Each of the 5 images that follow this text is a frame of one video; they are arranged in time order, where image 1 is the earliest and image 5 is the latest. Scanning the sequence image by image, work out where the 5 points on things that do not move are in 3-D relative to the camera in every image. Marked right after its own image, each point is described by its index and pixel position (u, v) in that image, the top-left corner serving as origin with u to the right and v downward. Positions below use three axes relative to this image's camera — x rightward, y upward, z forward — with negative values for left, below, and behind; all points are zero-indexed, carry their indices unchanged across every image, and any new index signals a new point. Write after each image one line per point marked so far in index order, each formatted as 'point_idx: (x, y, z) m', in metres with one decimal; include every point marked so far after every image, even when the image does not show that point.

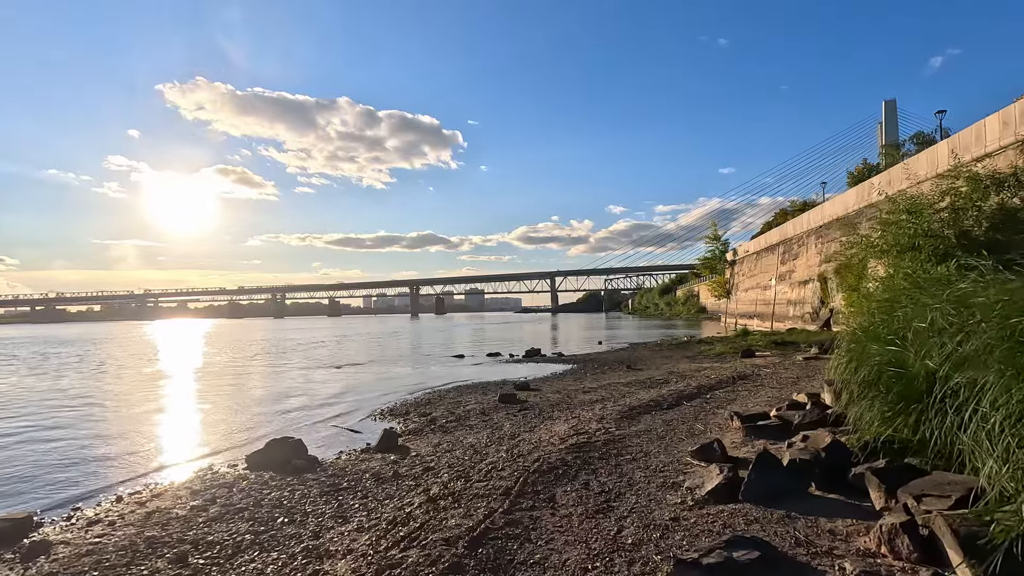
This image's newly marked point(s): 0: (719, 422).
0: (+2.8, -1.8, +7.8) m
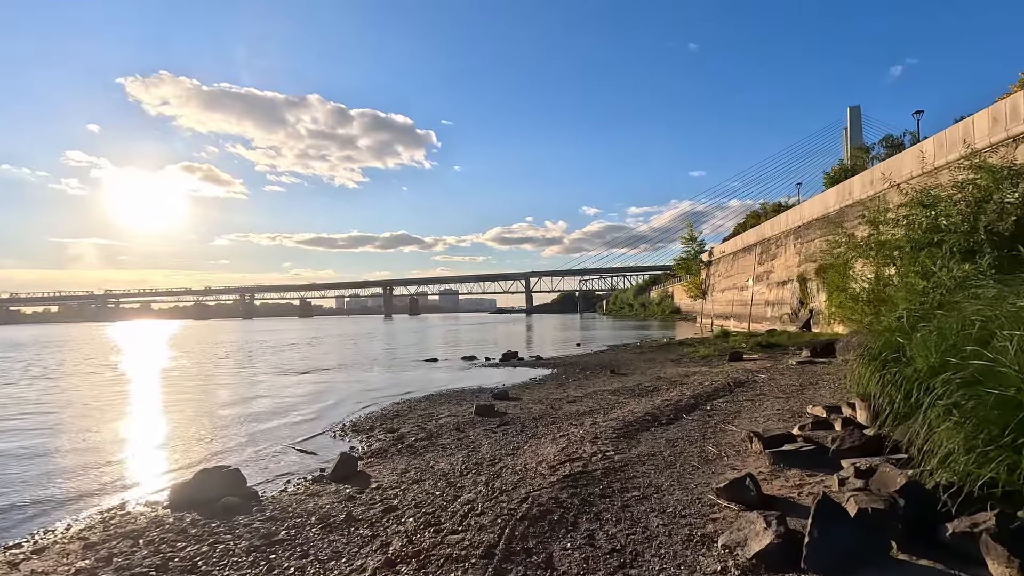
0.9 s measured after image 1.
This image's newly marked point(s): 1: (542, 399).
0: (+2.6, -1.8, +6.7) m
1: (+0.6, -2.4, +12.3) m
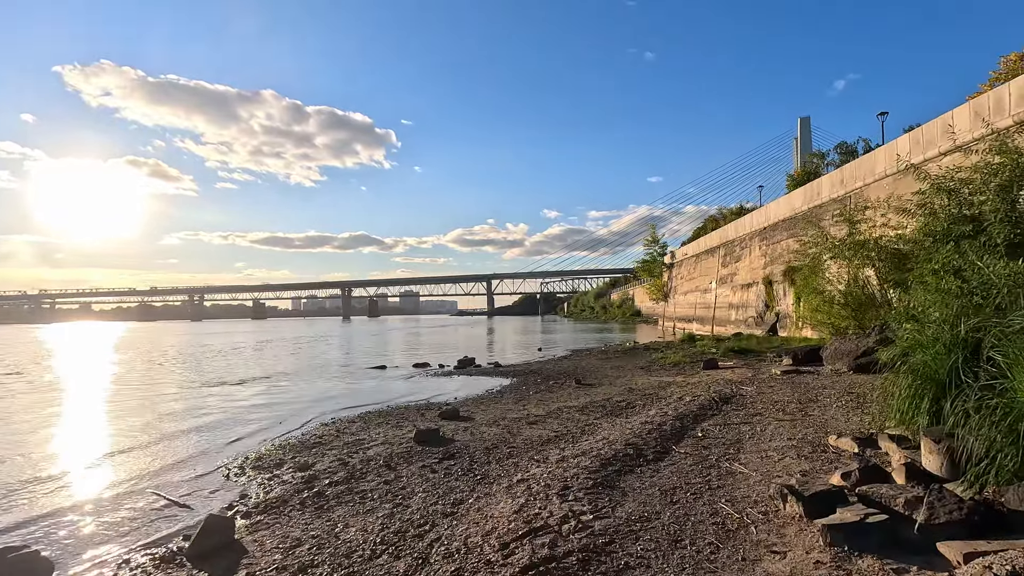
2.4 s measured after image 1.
0: (+2.1, -1.8, +4.9) m
1: (-0.3, -2.4, +10.4) m
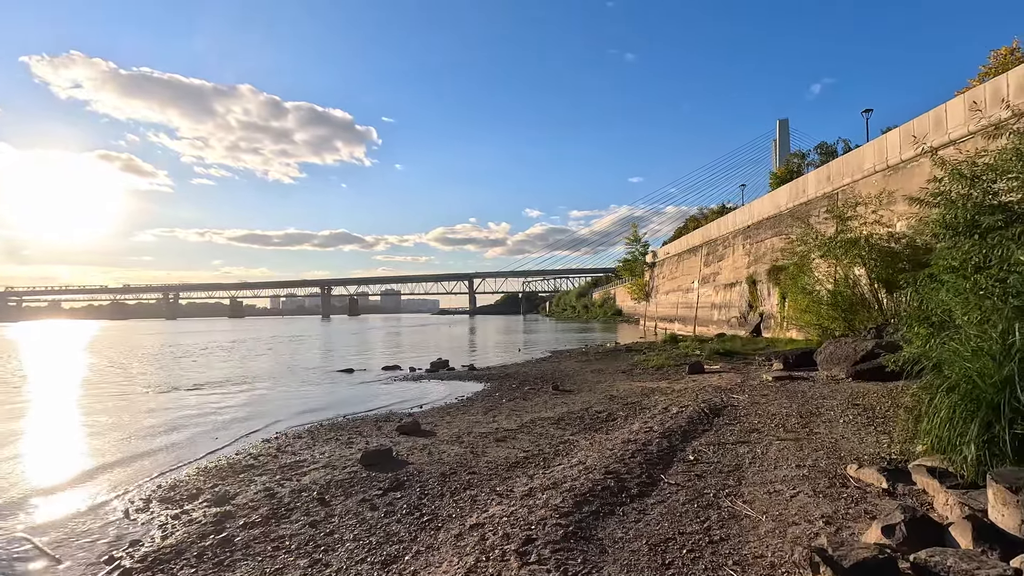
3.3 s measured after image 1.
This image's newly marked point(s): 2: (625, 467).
0: (+1.7, -1.8, +3.7) m
1: (-0.8, -2.4, +9.2) m
2: (+1.2, -2.0, +6.2) m
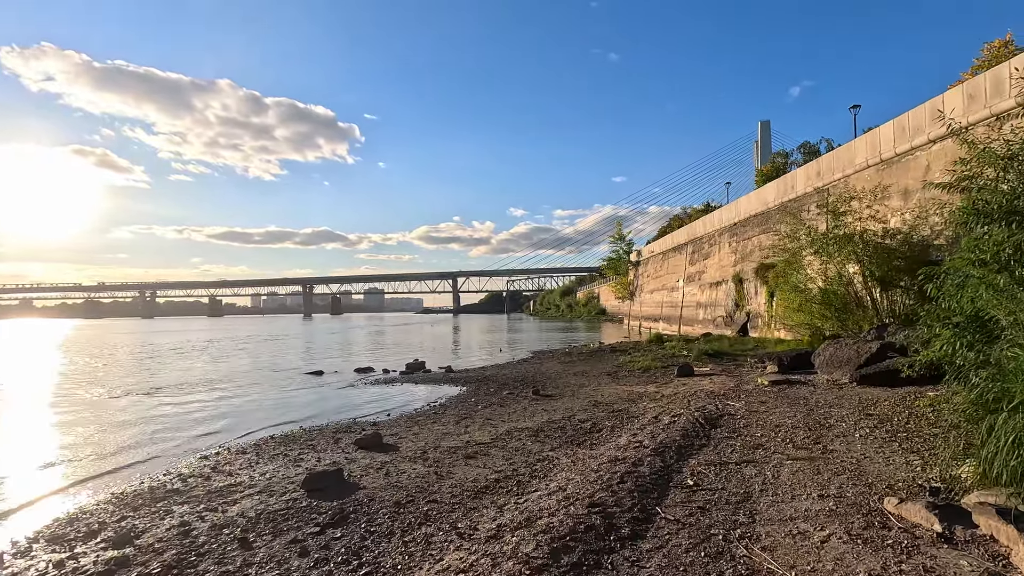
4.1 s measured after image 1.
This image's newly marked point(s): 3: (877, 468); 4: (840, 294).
0: (+1.4, -1.7, +2.7) m
1: (-1.2, -2.3, +8.1) m
2: (+0.9, -1.9, +5.2) m
3: (+3.5, -1.7, +5.5) m
4: (+10.1, -0.1, +17.6) m
